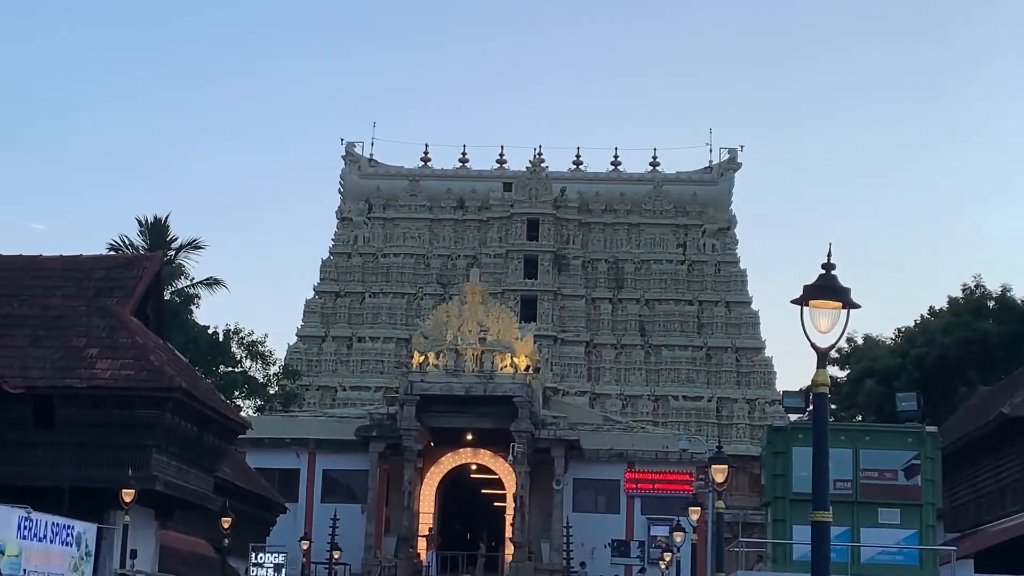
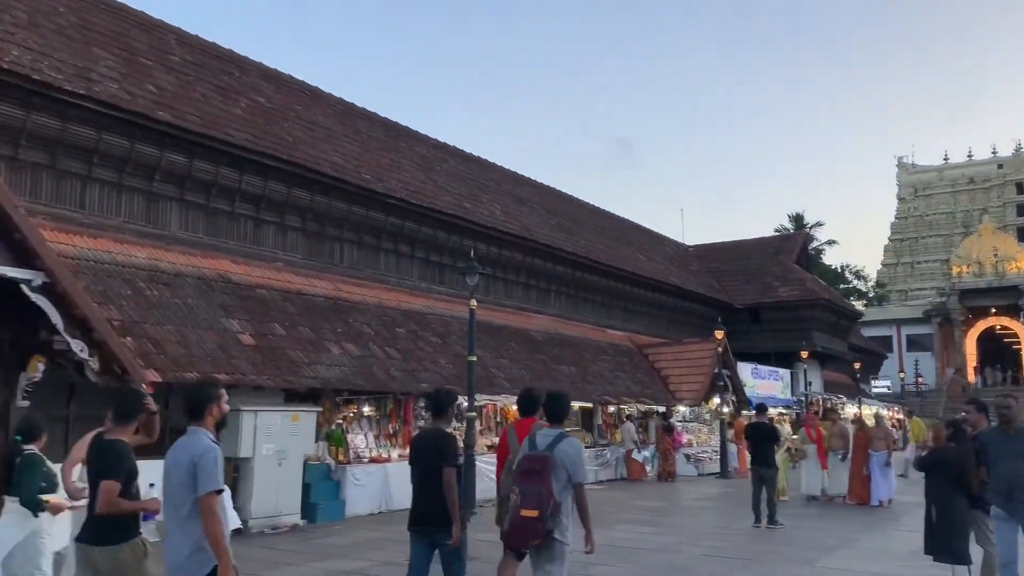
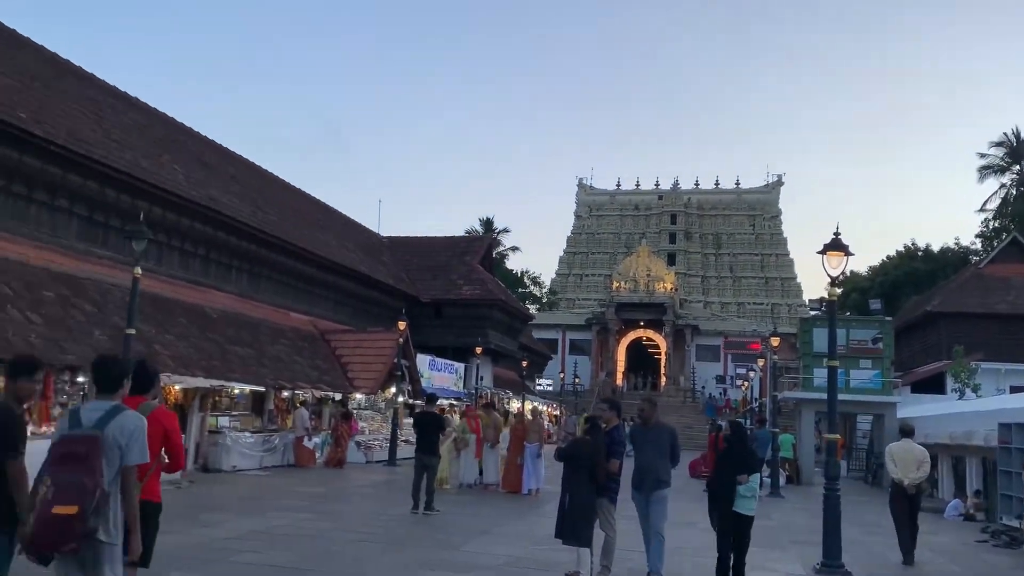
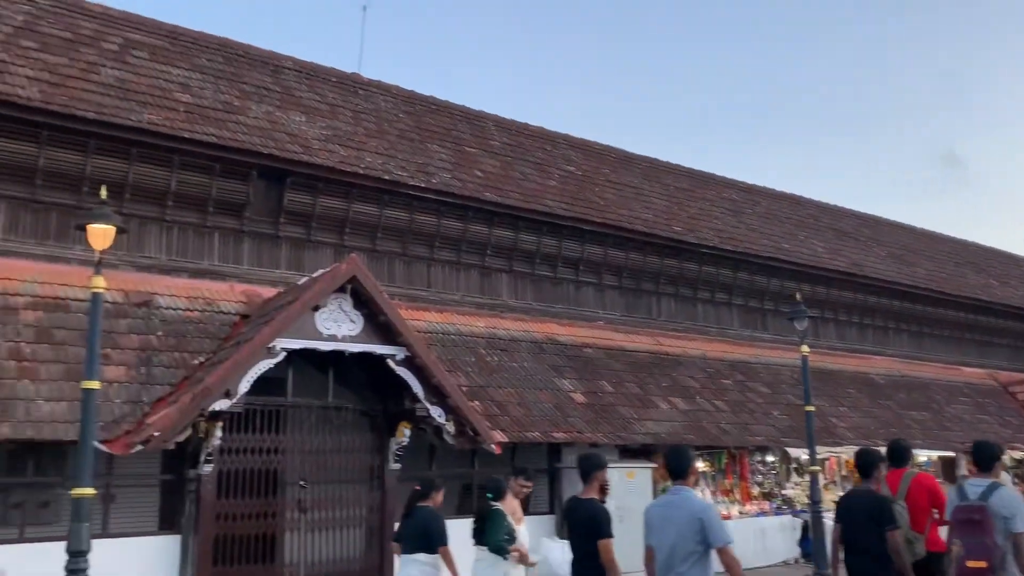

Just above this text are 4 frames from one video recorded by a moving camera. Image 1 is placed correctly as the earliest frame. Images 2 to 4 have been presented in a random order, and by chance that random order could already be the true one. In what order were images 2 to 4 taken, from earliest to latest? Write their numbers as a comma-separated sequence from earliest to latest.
3, 2, 4
